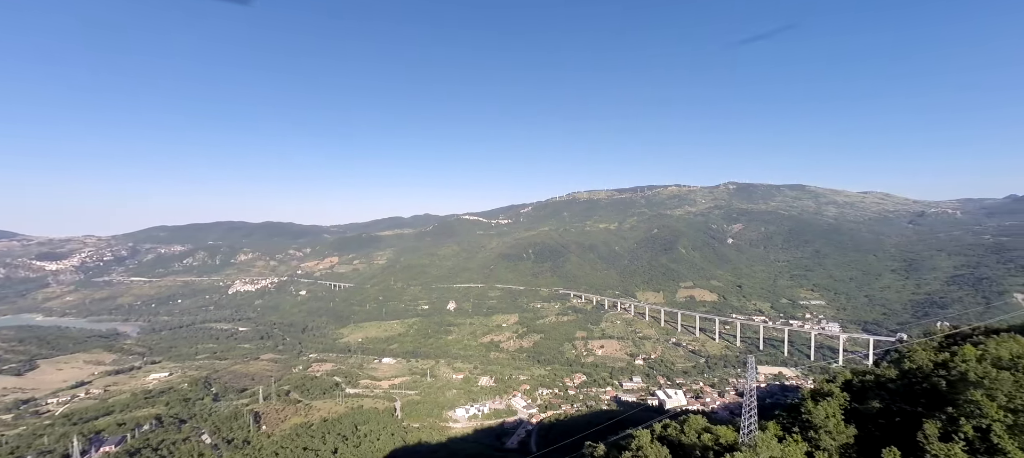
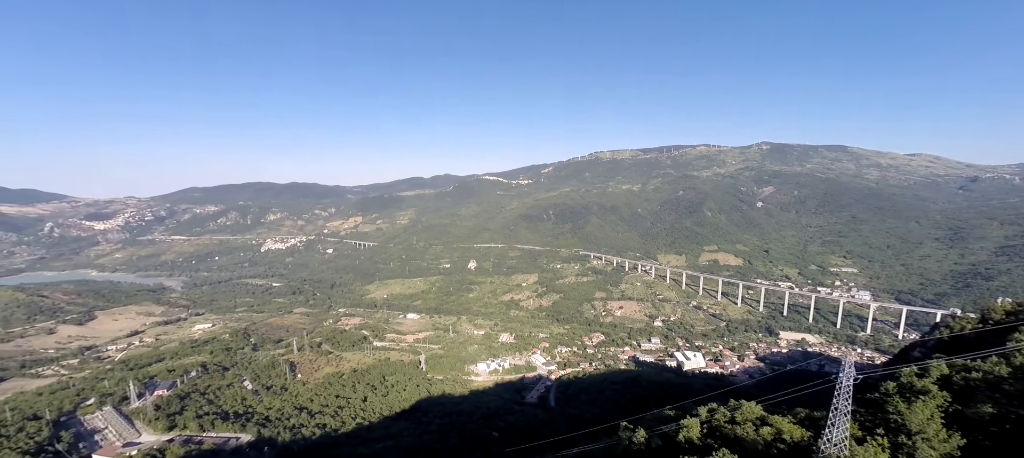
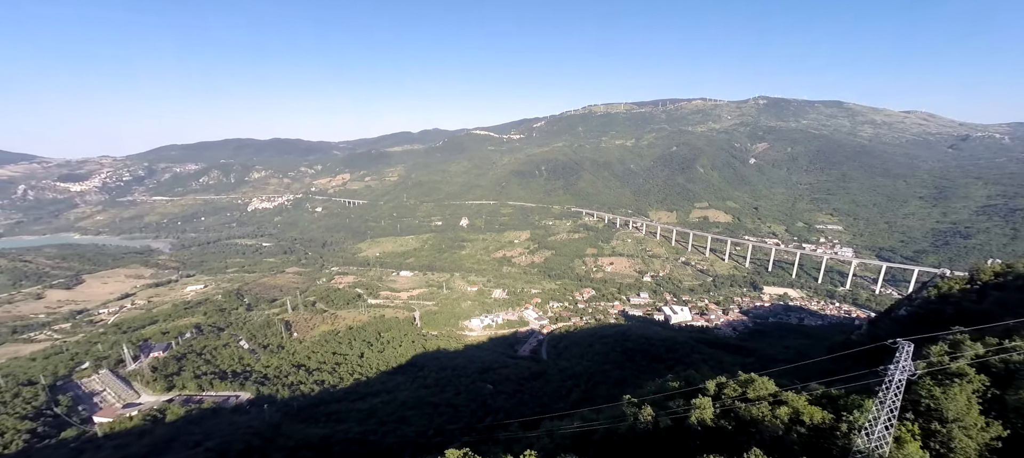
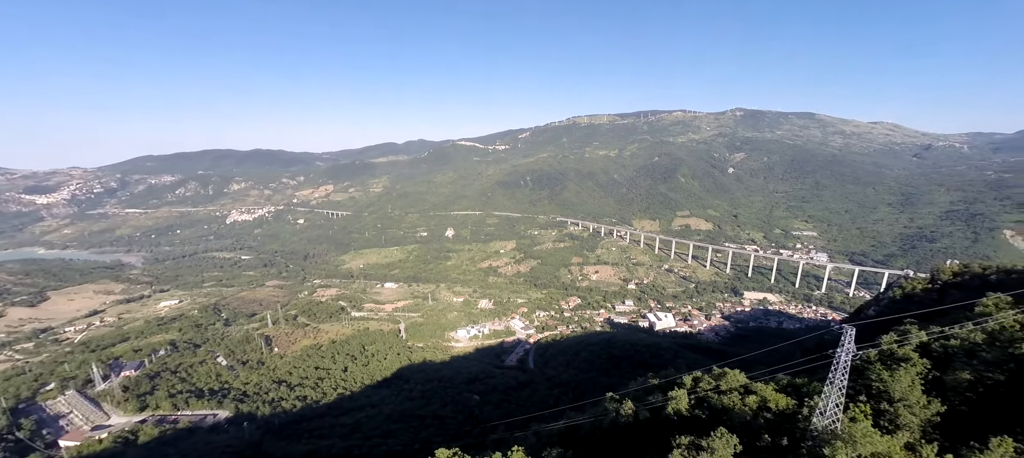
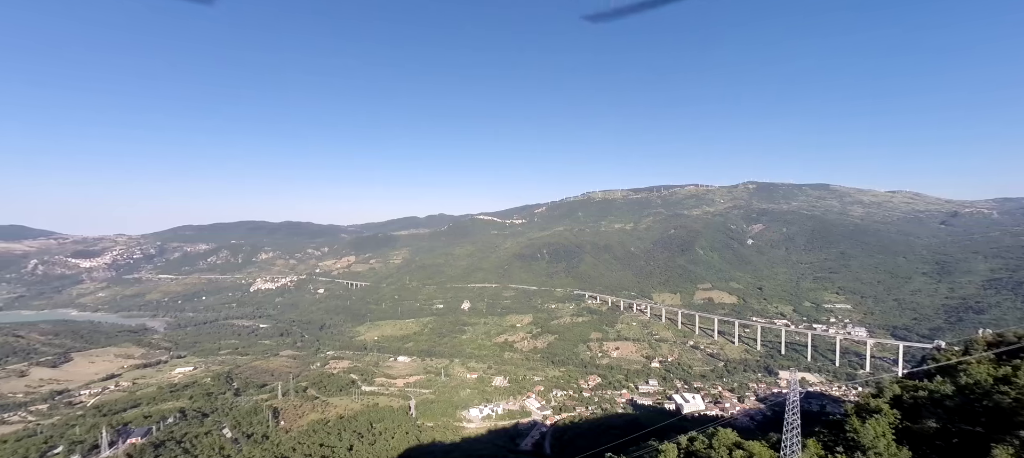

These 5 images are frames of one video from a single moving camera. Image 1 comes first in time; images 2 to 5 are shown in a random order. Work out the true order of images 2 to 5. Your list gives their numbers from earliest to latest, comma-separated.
5, 2, 4, 3
